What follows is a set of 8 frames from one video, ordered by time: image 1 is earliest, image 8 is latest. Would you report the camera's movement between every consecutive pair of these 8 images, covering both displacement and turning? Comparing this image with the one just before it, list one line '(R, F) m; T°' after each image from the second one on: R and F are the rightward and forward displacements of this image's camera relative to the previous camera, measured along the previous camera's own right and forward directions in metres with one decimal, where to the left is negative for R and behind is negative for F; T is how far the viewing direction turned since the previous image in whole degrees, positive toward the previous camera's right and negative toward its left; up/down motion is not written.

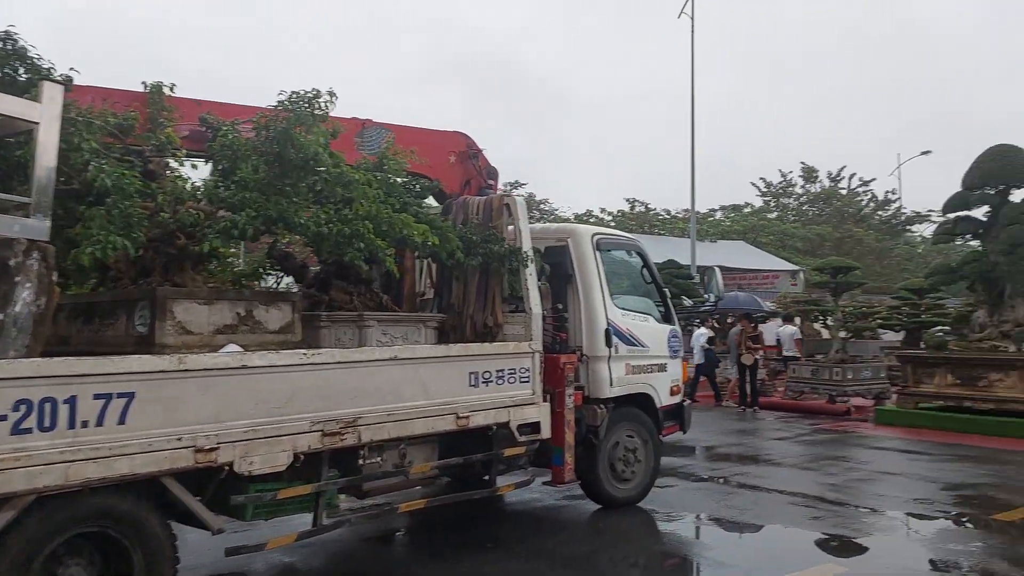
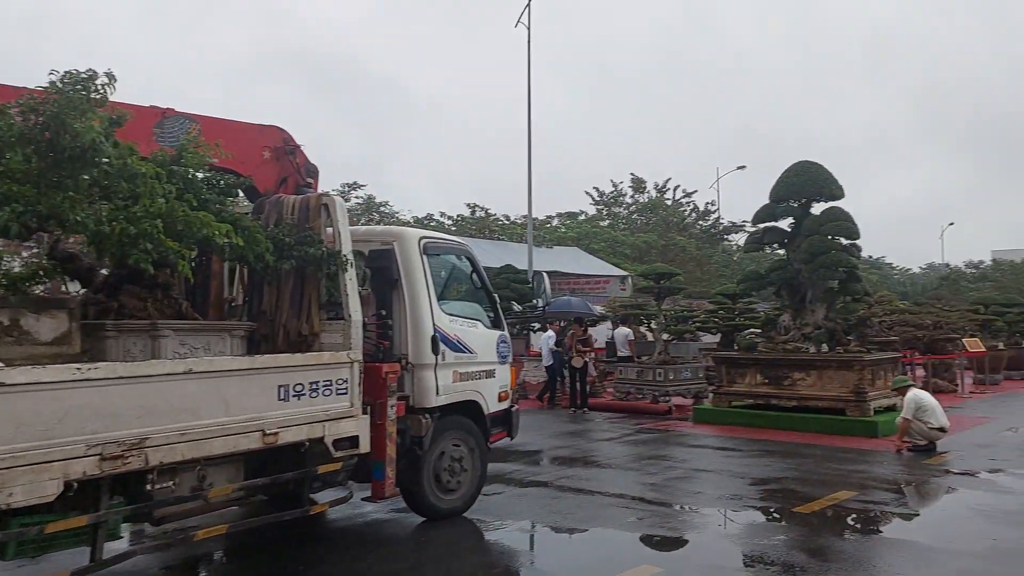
(+0.1, +0.2) m; +11°
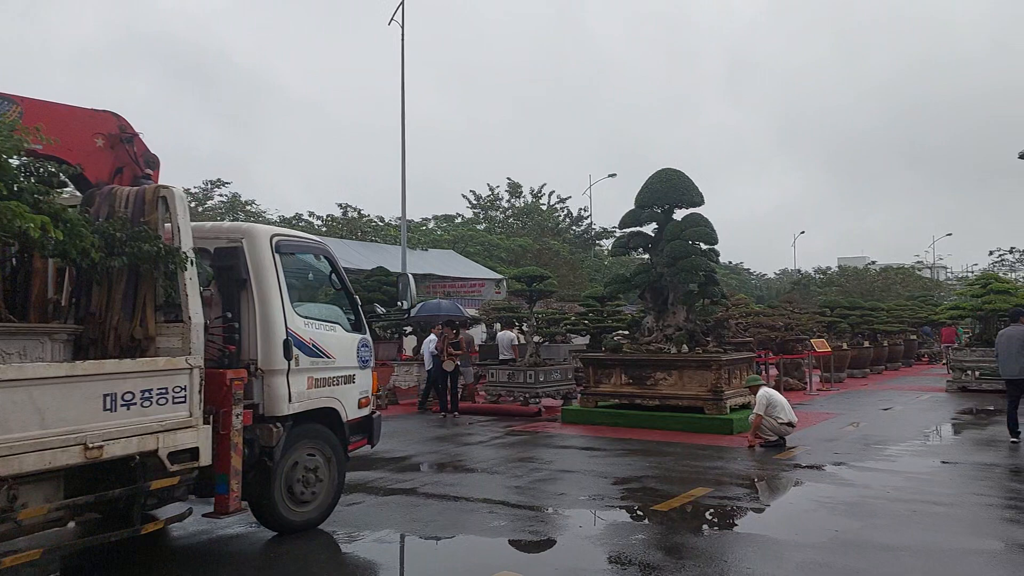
(+0.1, +0.1) m; +9°
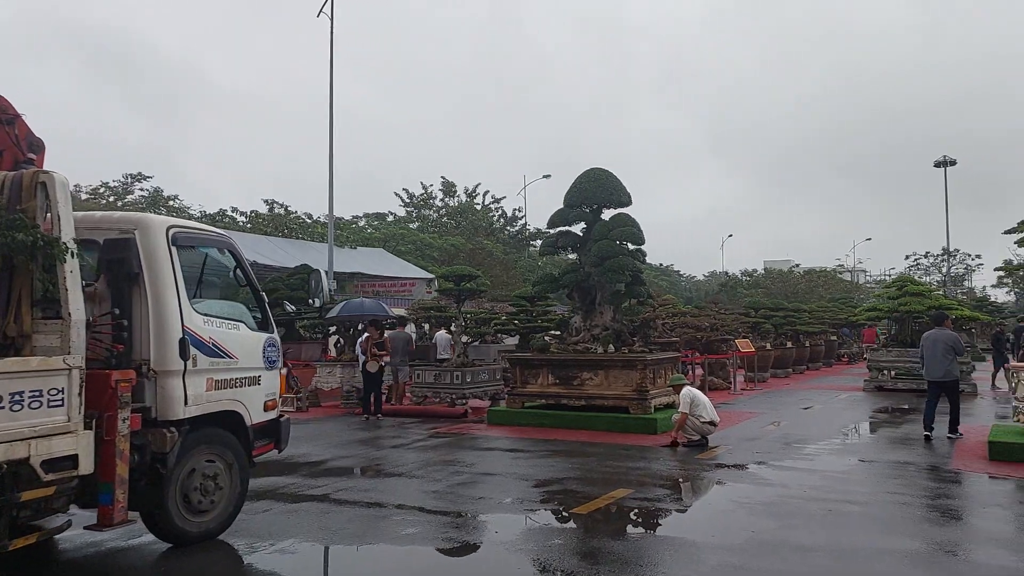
(+0.1, +0.2) m; +5°
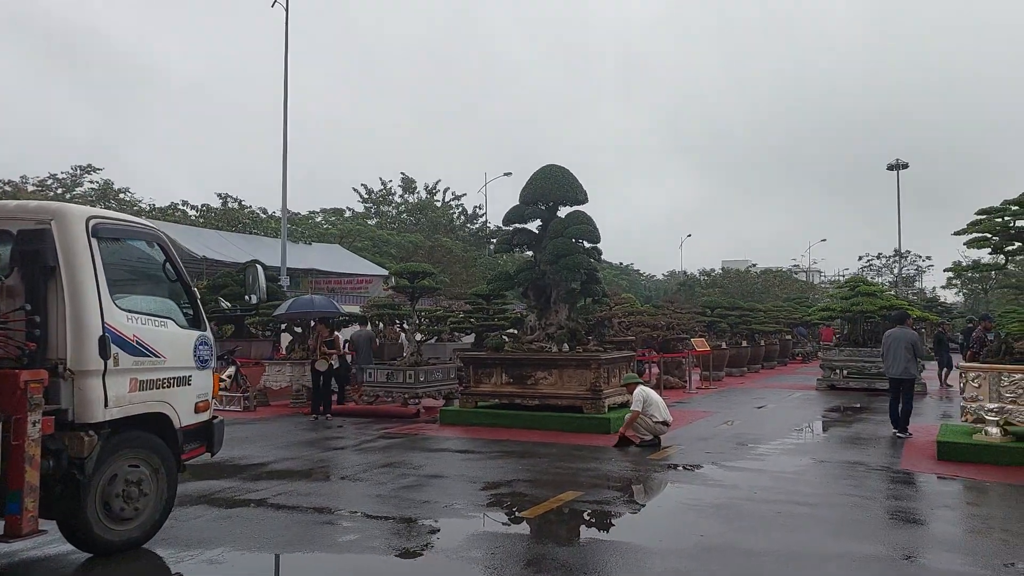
(+0.1, +0.2) m; +3°
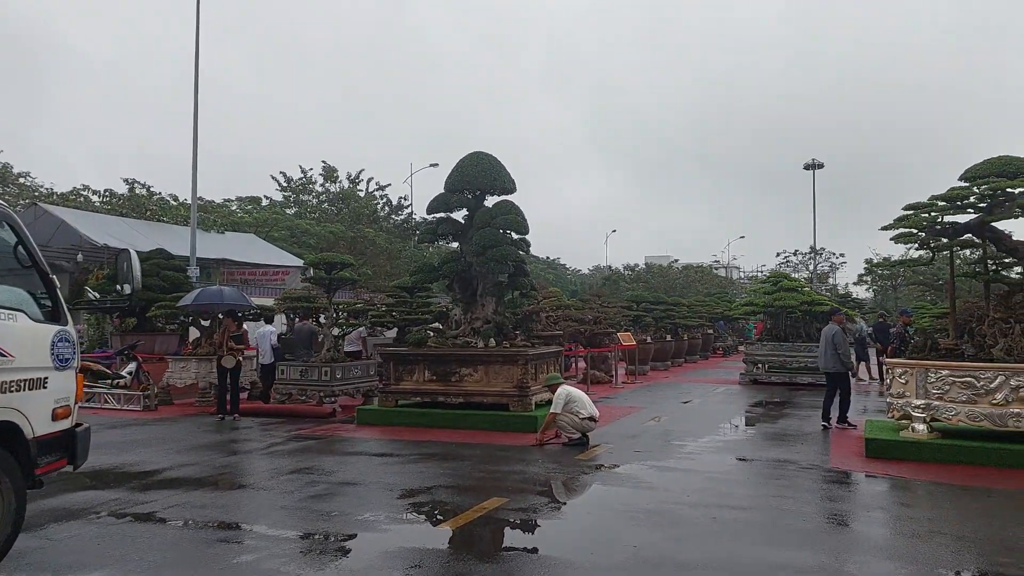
(0.0, +0.5) m; +5°
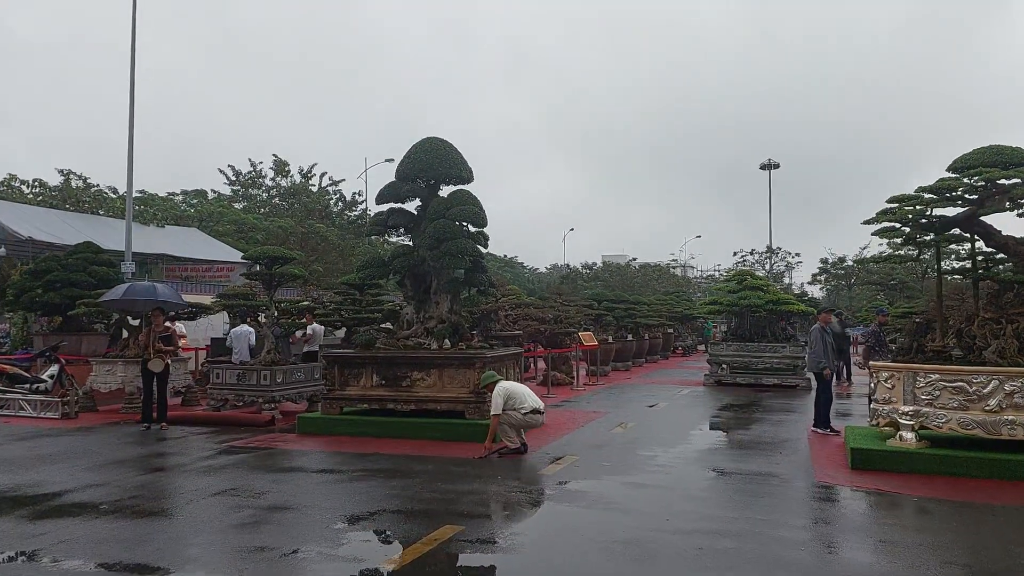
(0.0, +0.8) m; +3°
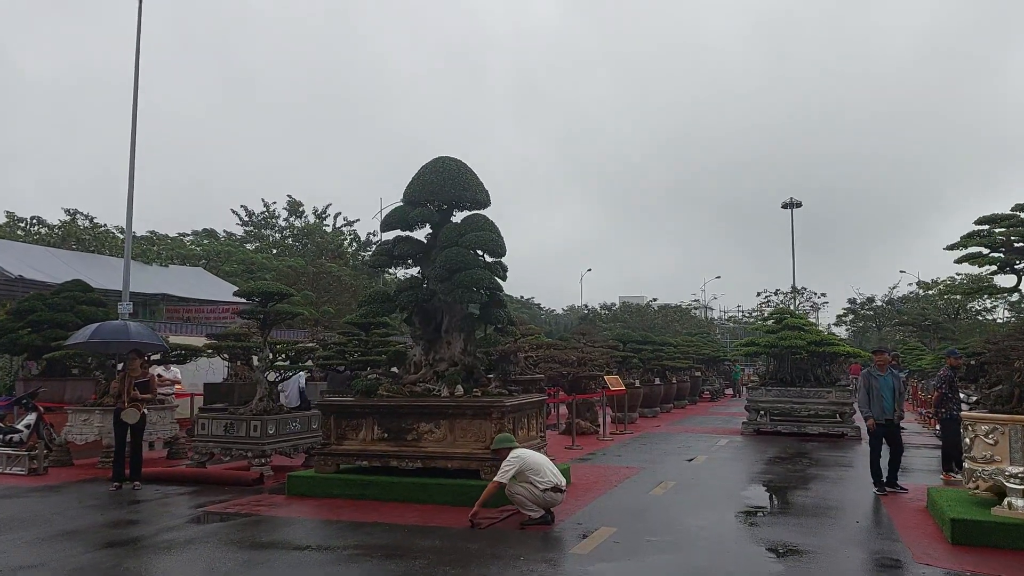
(-0.1, +1.2) m; -1°
